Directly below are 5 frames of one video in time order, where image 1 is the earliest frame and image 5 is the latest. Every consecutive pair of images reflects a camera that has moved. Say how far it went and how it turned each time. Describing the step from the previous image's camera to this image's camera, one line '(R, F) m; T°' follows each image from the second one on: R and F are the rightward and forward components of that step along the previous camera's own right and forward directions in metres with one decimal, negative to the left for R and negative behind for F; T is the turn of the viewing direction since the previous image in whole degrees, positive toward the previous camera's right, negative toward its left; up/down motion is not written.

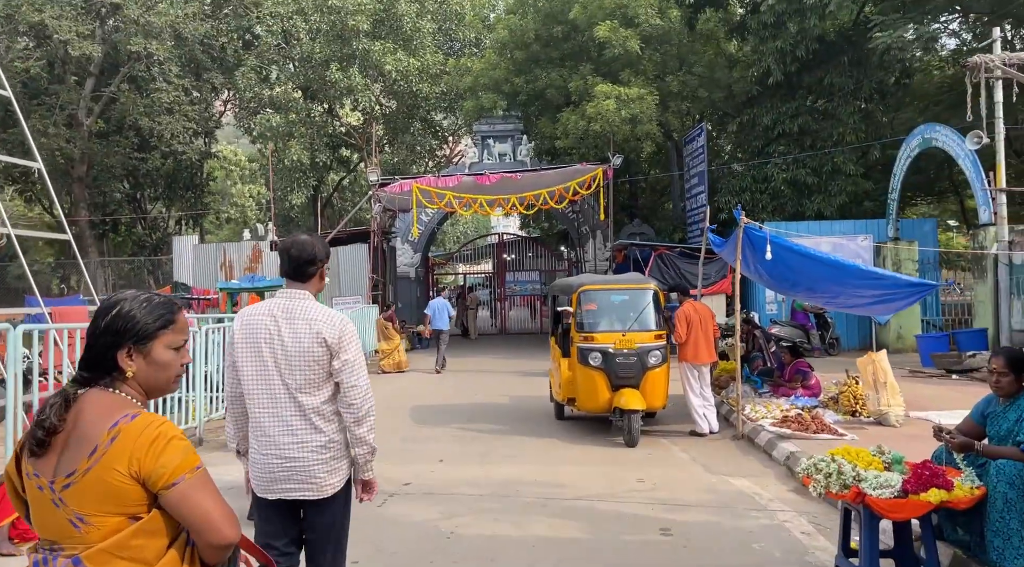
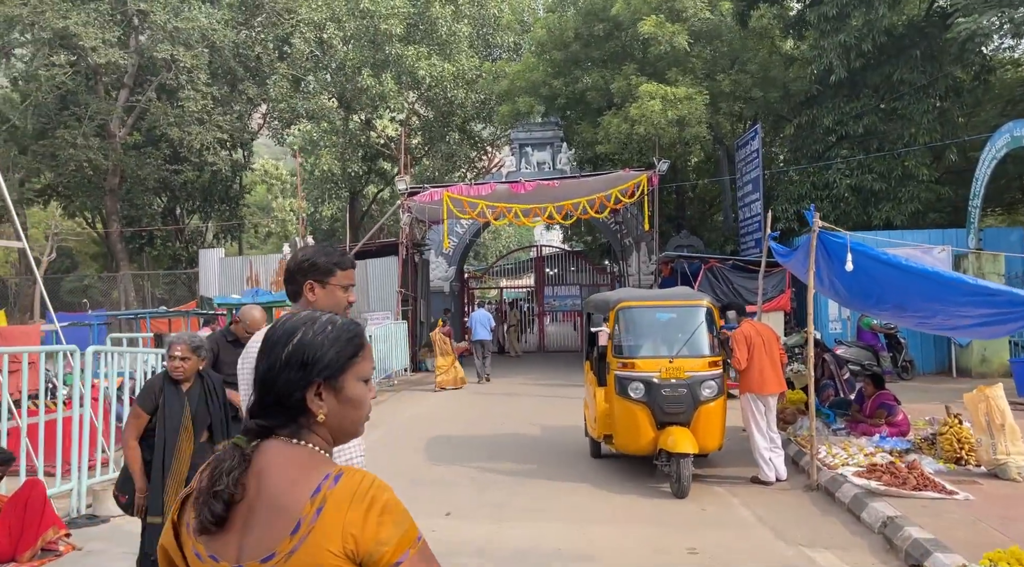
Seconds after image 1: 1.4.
(+0.2, +1.1) m; -4°
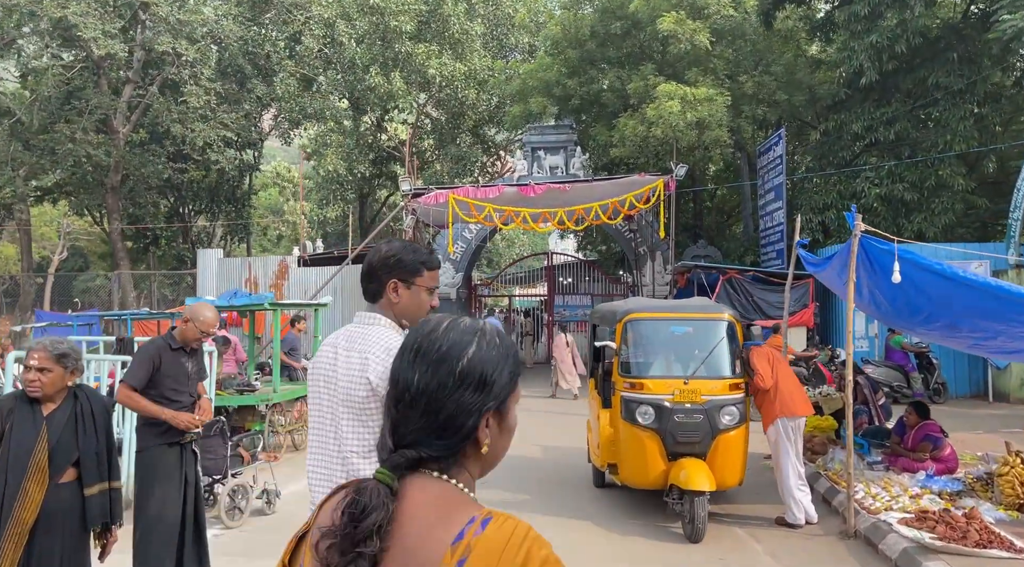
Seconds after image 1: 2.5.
(+0.2, +0.7) m; -1°
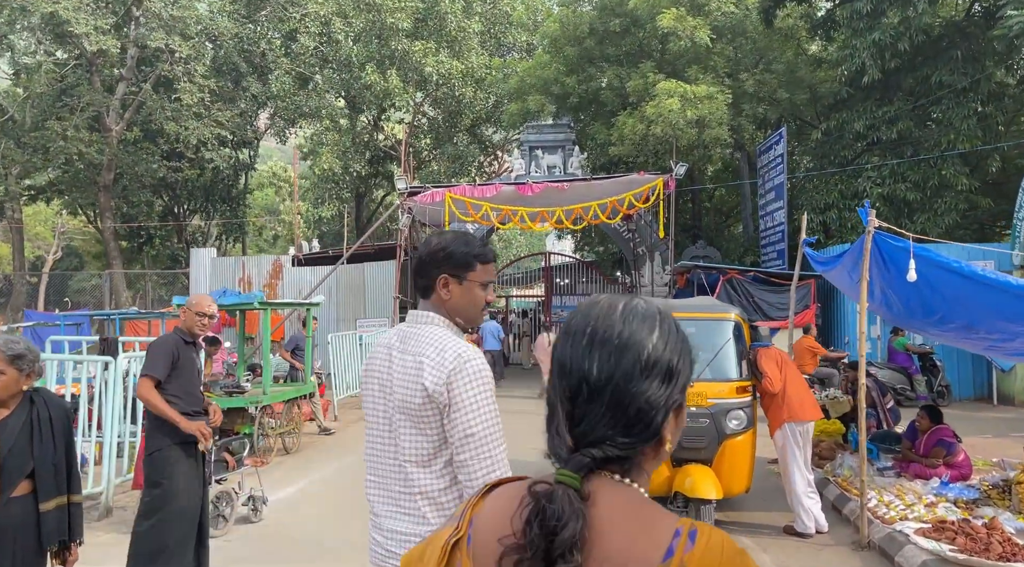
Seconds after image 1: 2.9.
(0.0, +0.2) m; 0°
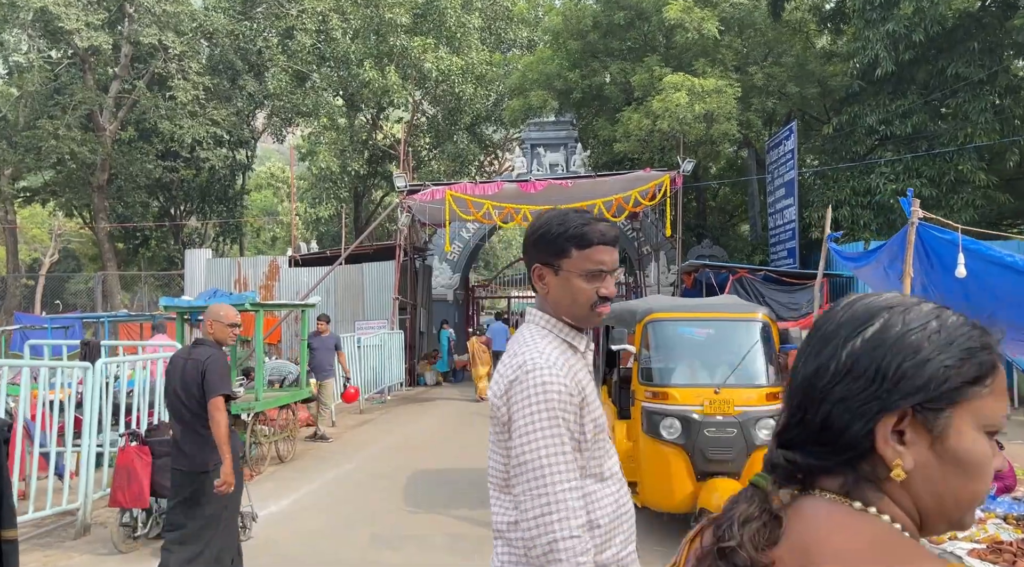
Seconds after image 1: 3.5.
(-0.1, +0.4) m; 0°
